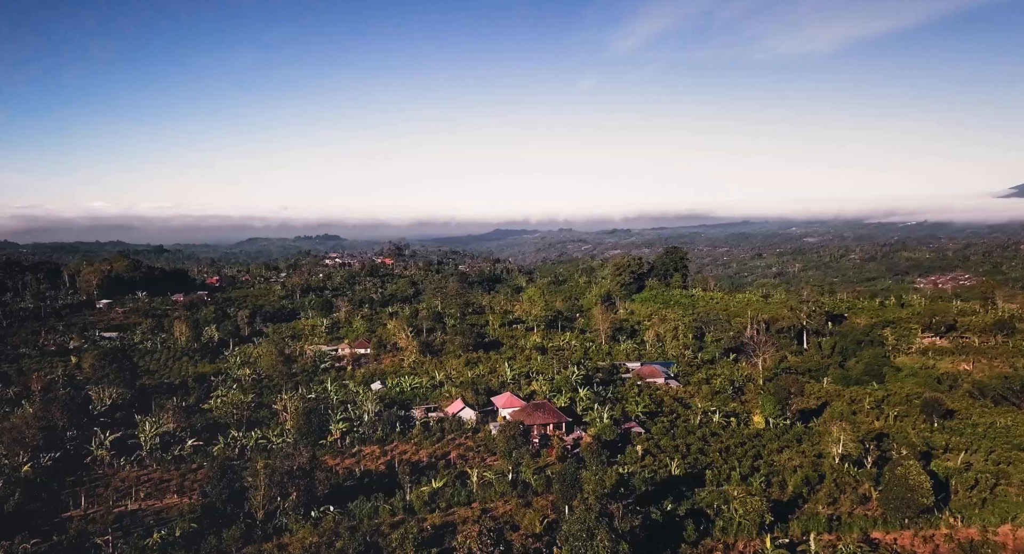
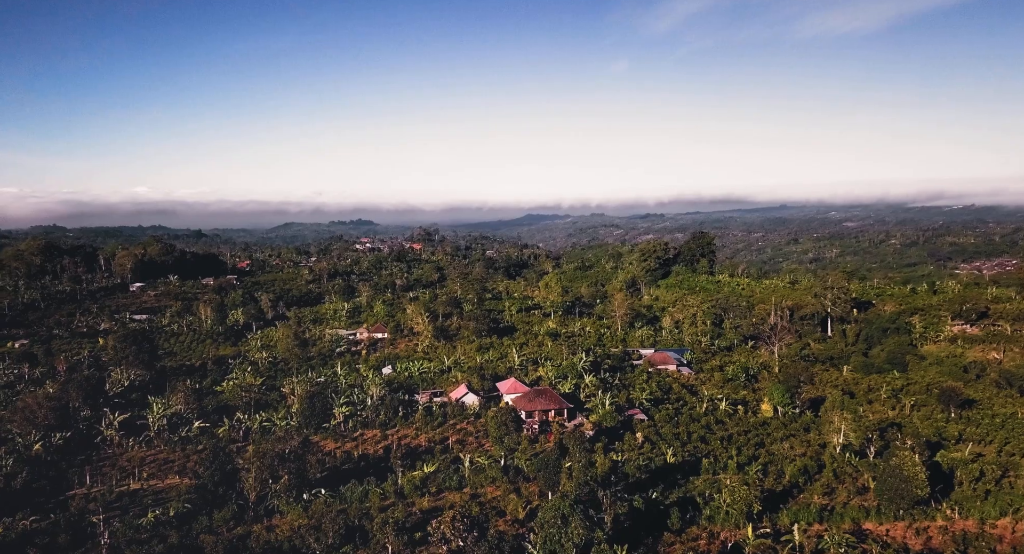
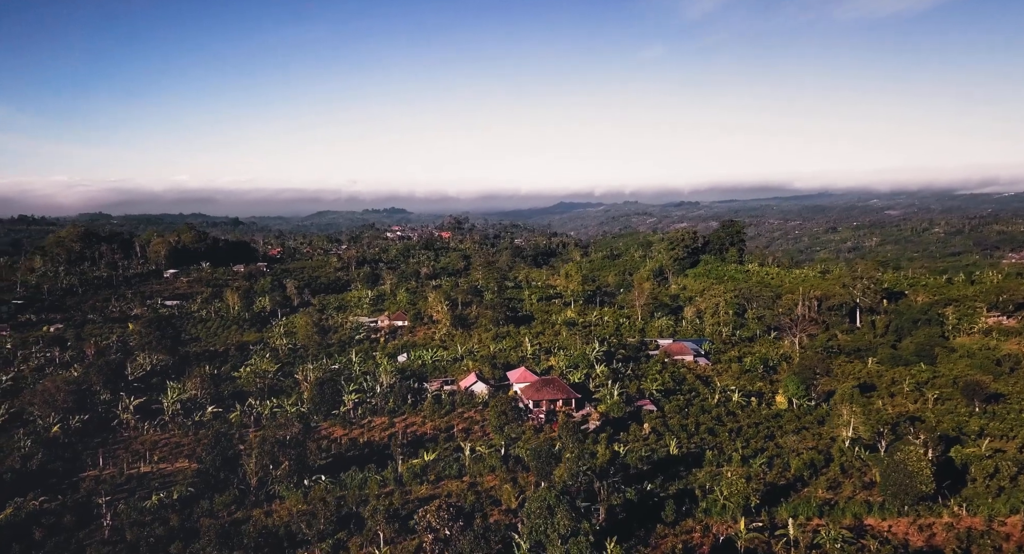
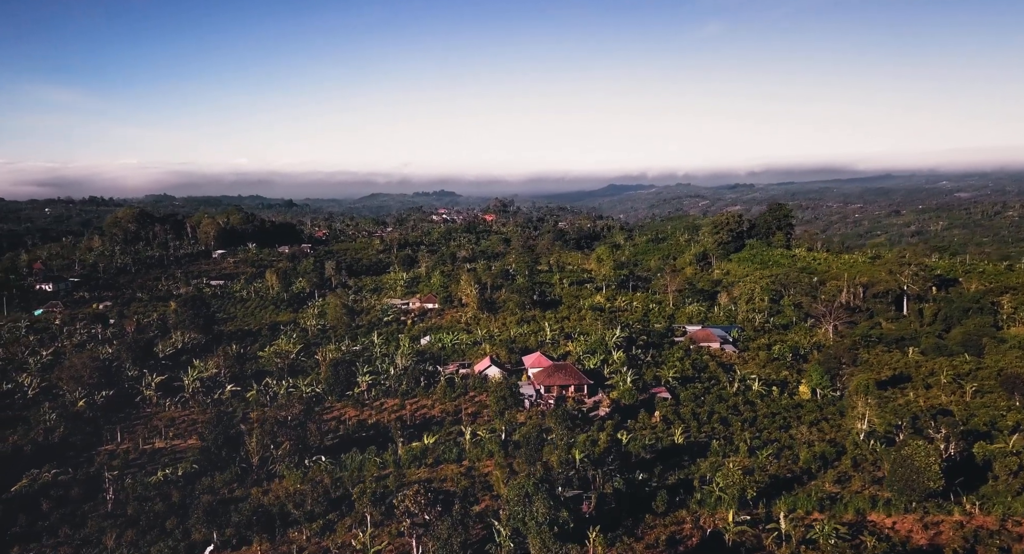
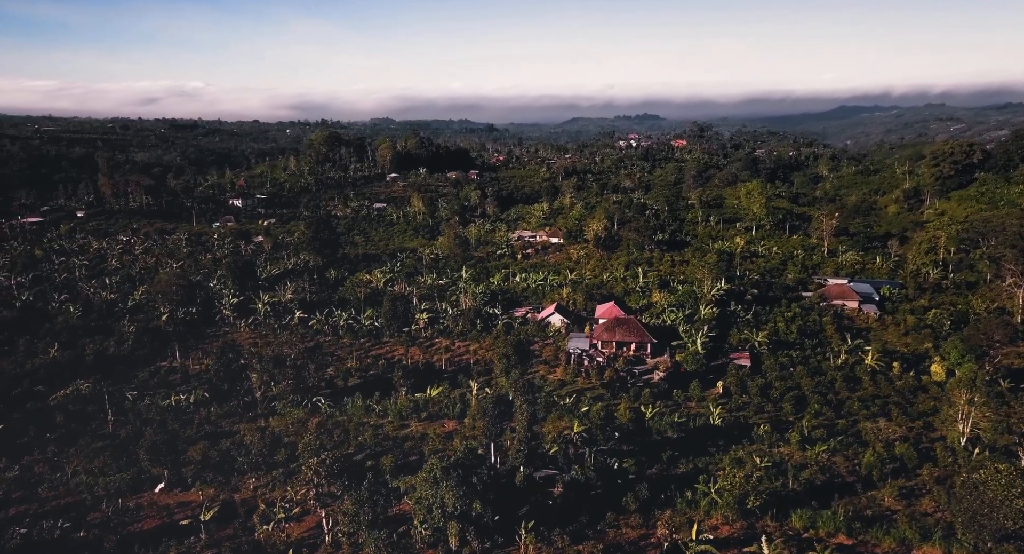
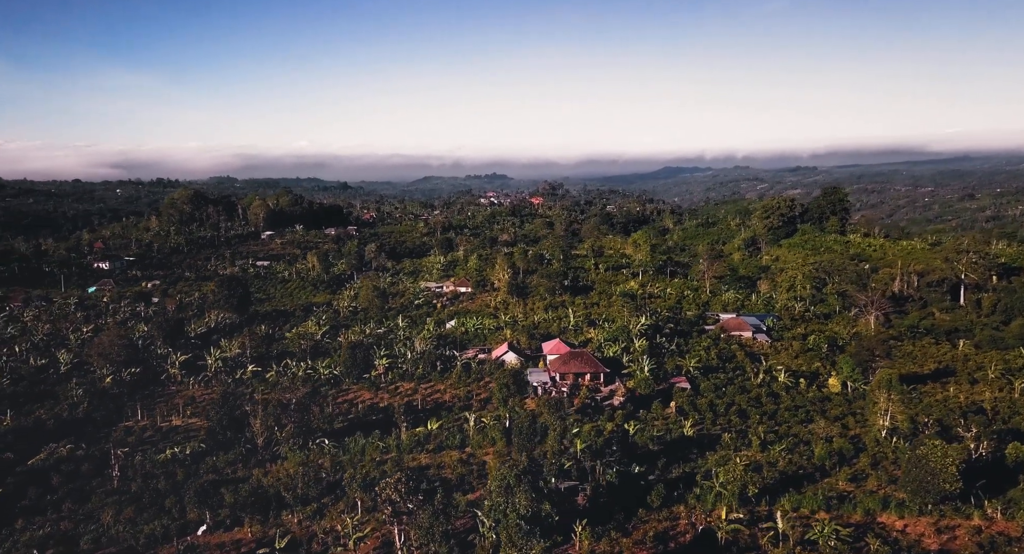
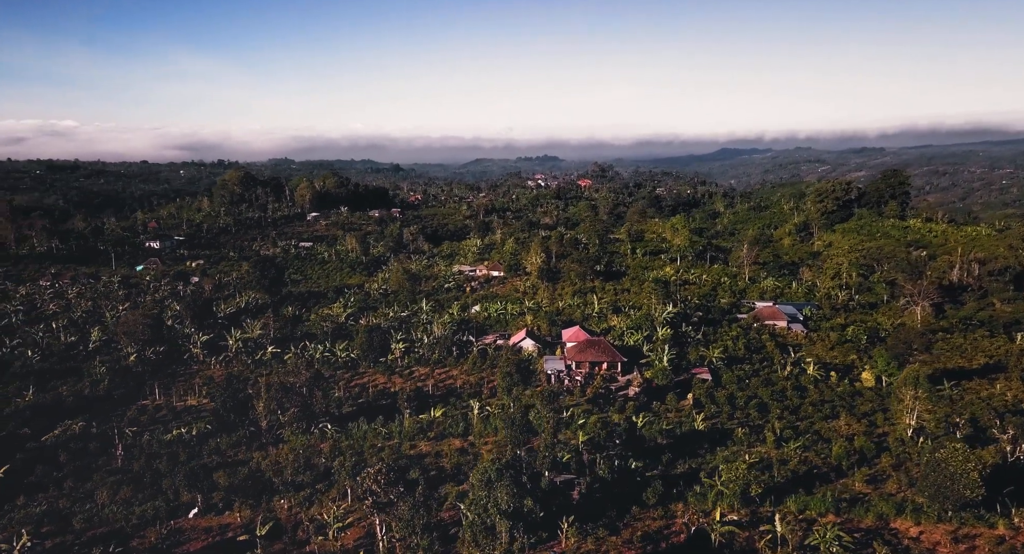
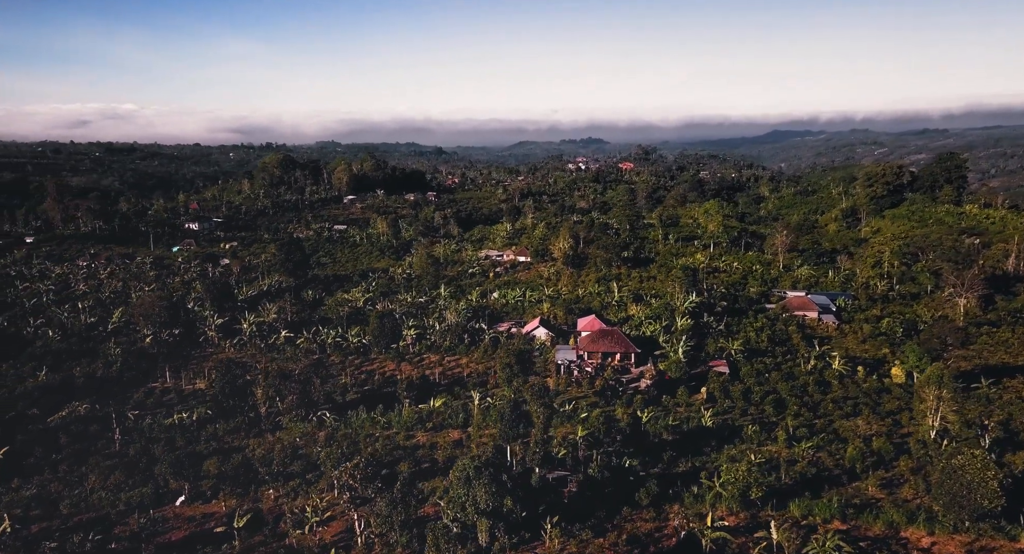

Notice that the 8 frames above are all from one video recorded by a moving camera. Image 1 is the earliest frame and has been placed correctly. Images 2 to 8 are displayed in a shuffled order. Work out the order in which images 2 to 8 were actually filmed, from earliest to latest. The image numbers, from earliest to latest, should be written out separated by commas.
2, 3, 4, 6, 7, 8, 5
